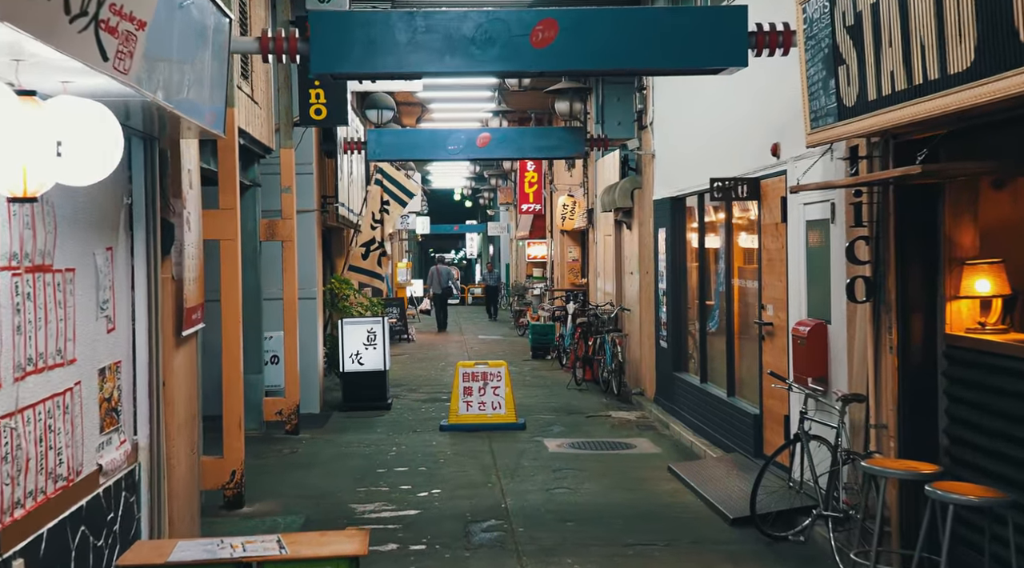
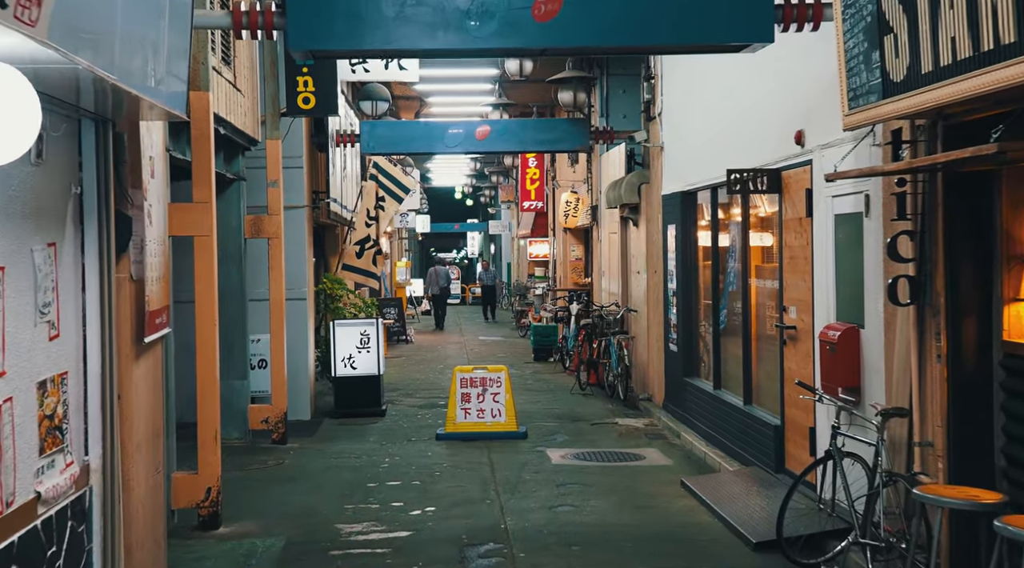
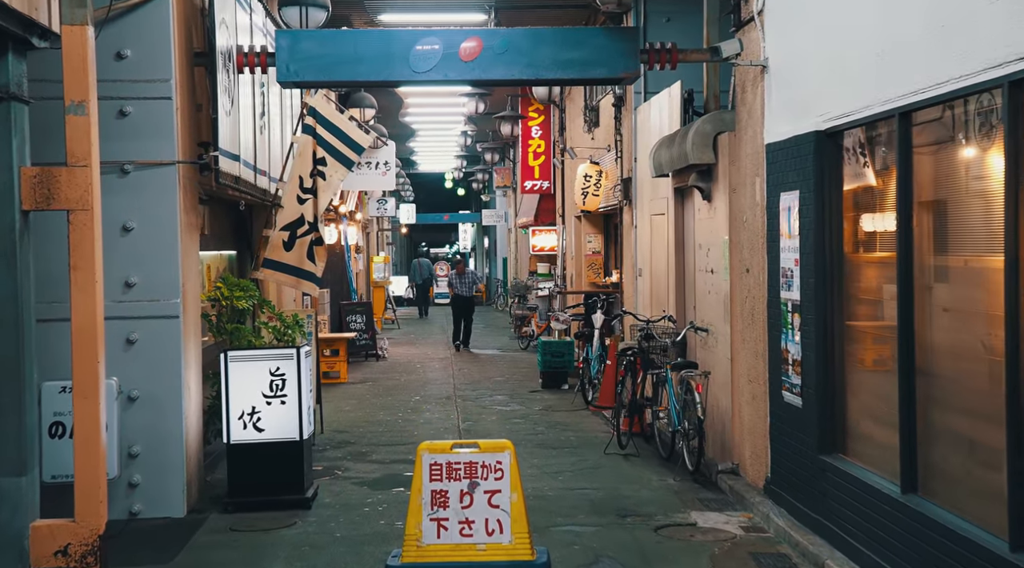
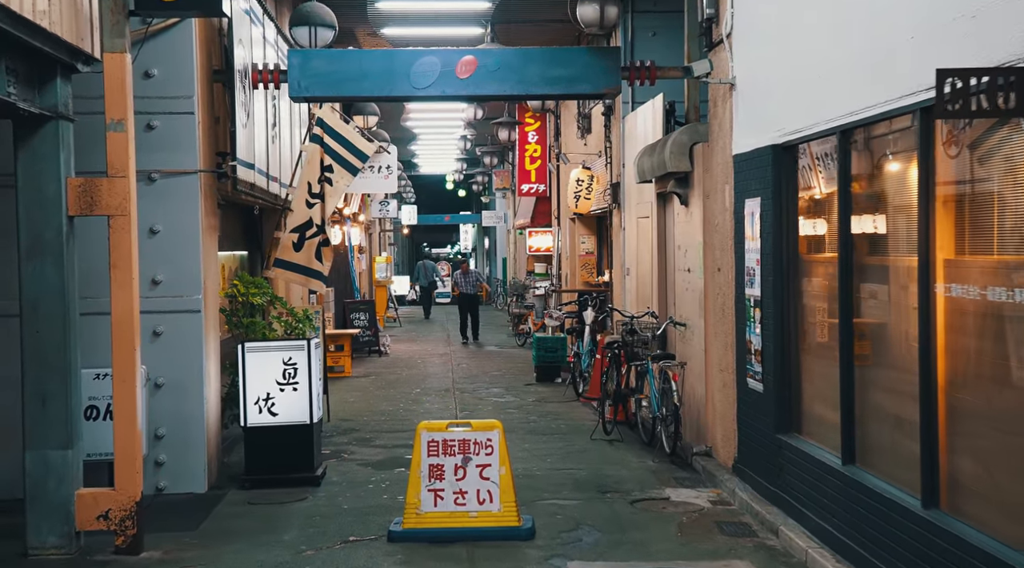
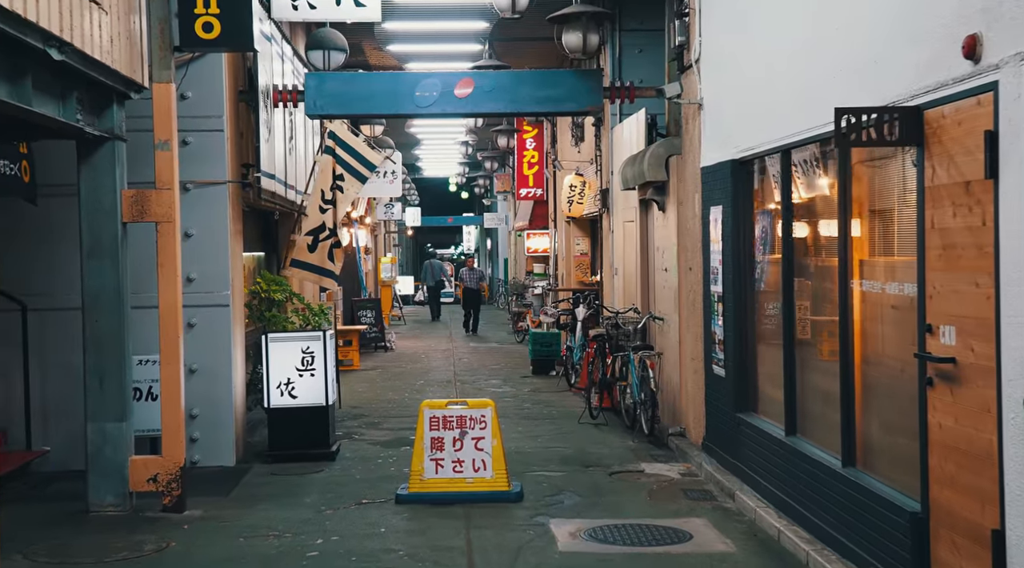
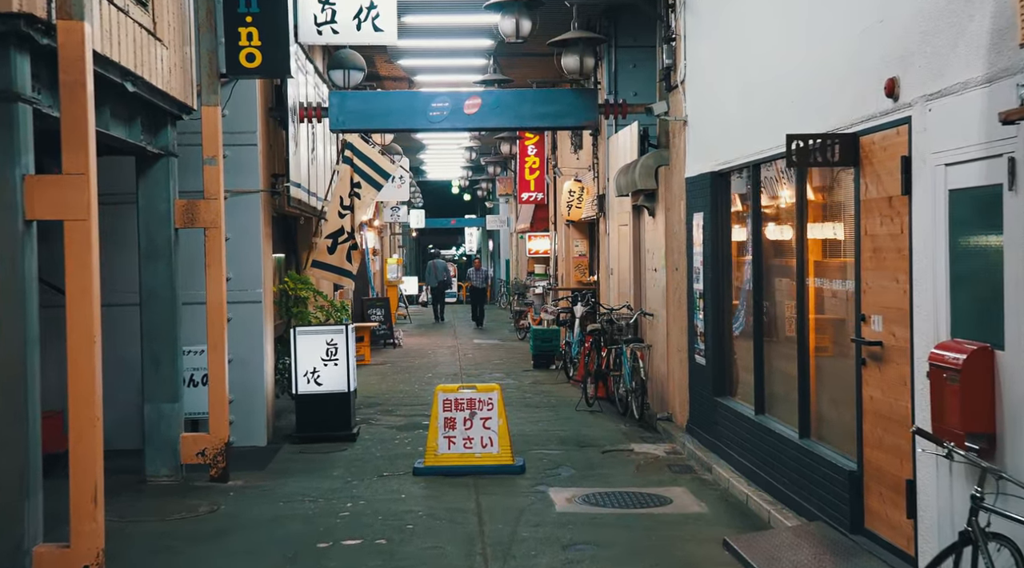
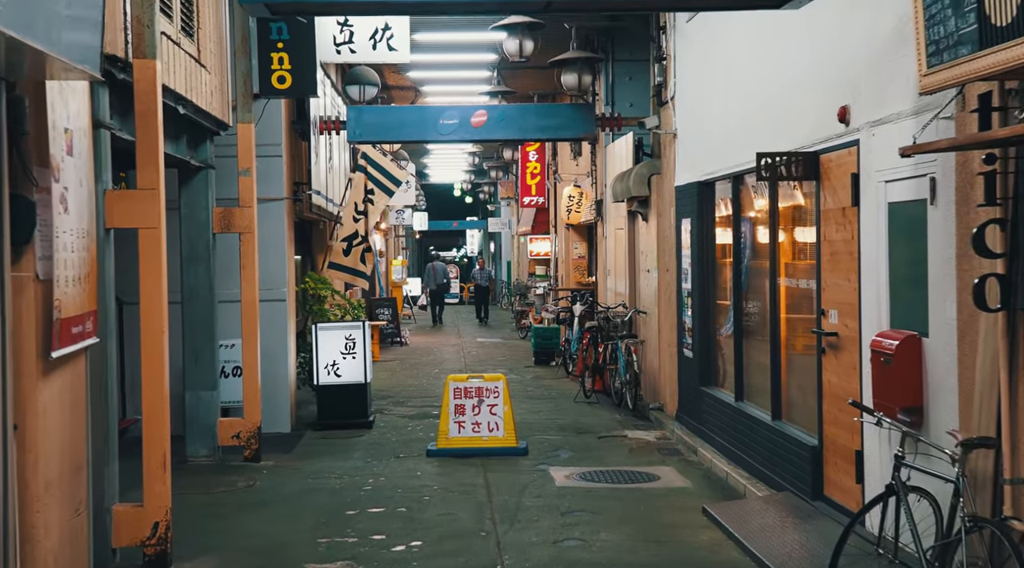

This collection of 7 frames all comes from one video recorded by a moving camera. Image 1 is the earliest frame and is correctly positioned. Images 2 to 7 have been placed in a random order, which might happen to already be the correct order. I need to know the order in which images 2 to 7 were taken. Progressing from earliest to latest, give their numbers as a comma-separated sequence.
2, 7, 6, 5, 4, 3
